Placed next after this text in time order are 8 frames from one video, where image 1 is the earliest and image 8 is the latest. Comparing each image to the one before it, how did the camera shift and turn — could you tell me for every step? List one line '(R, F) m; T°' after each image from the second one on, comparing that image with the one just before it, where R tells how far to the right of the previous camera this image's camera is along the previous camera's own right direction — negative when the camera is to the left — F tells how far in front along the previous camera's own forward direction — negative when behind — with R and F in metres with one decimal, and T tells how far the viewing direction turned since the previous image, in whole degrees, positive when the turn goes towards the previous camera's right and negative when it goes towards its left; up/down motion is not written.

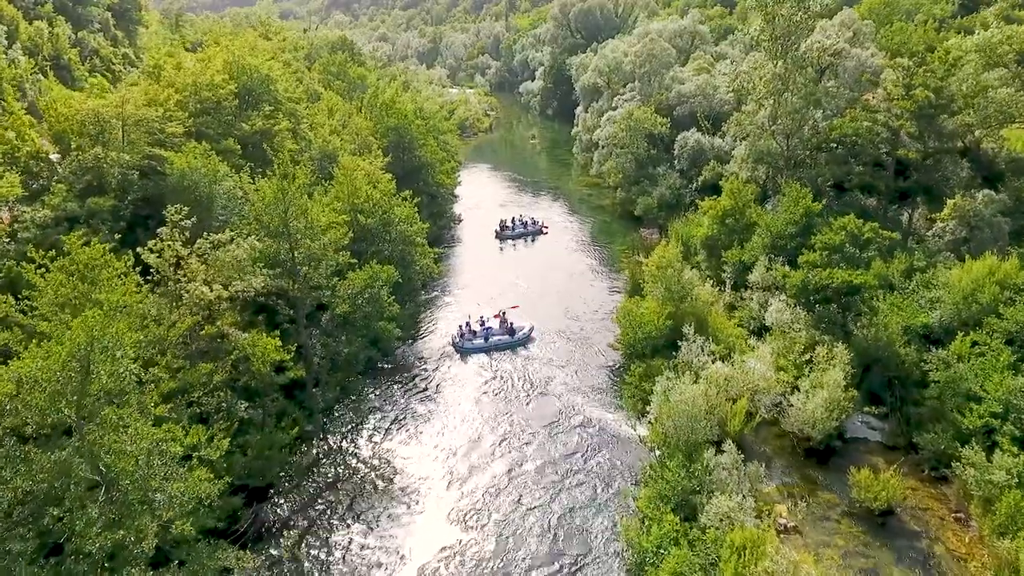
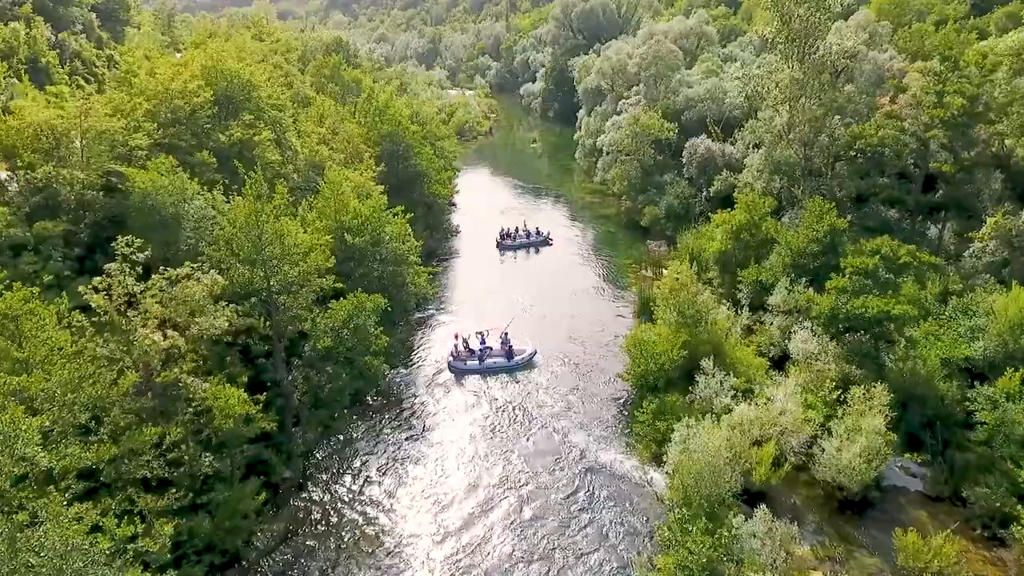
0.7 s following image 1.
(0.0, +3.4) m; 0°
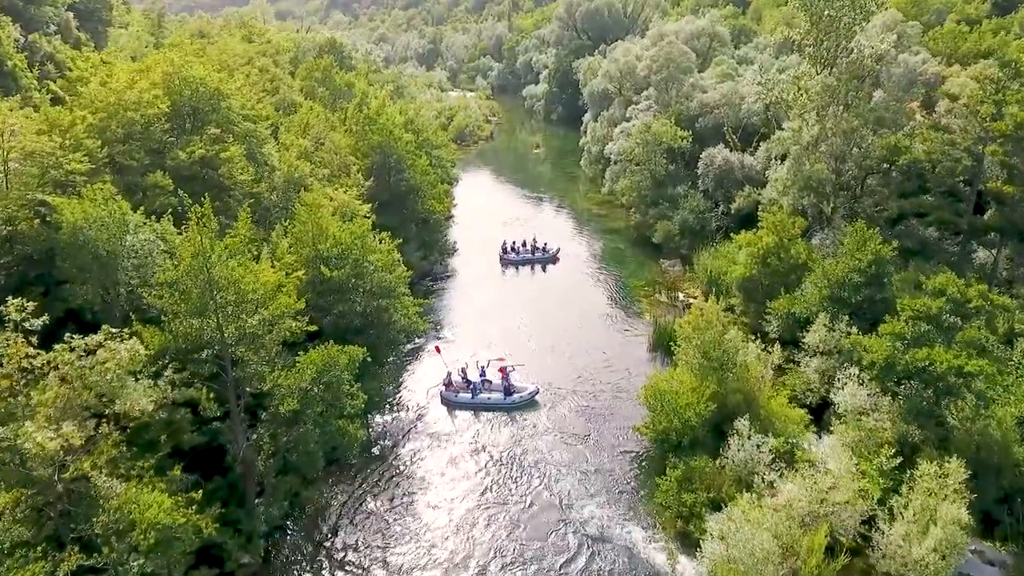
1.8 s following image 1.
(+0.1, +4.9) m; 0°
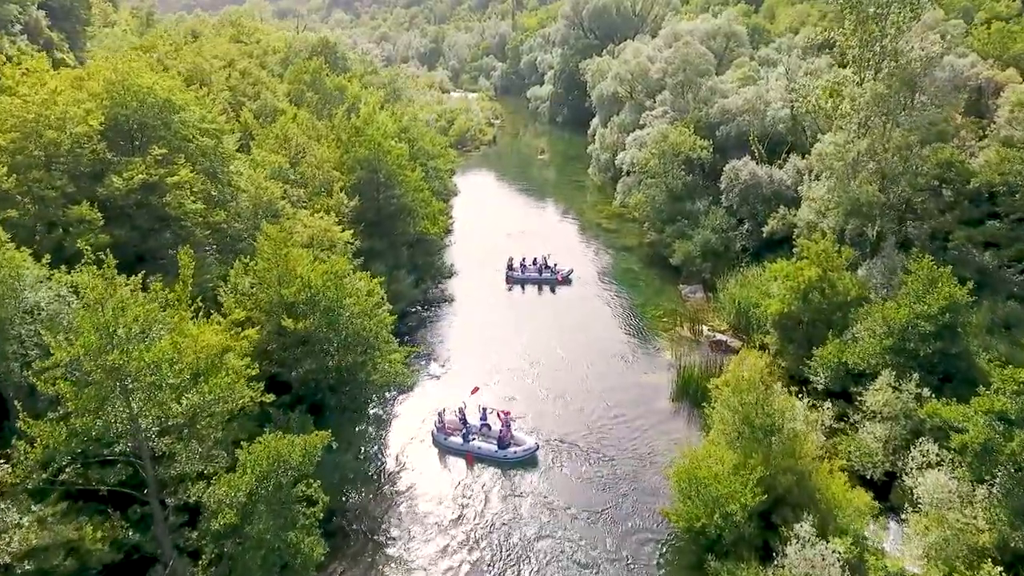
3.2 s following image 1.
(+0.1, +5.8) m; 0°
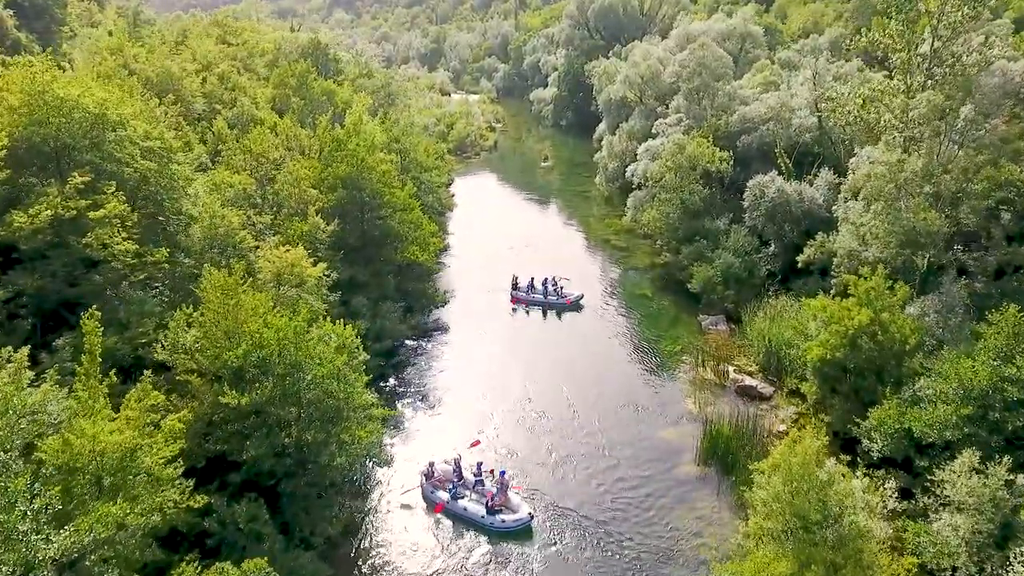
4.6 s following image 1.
(+0.2, +5.4) m; 0°
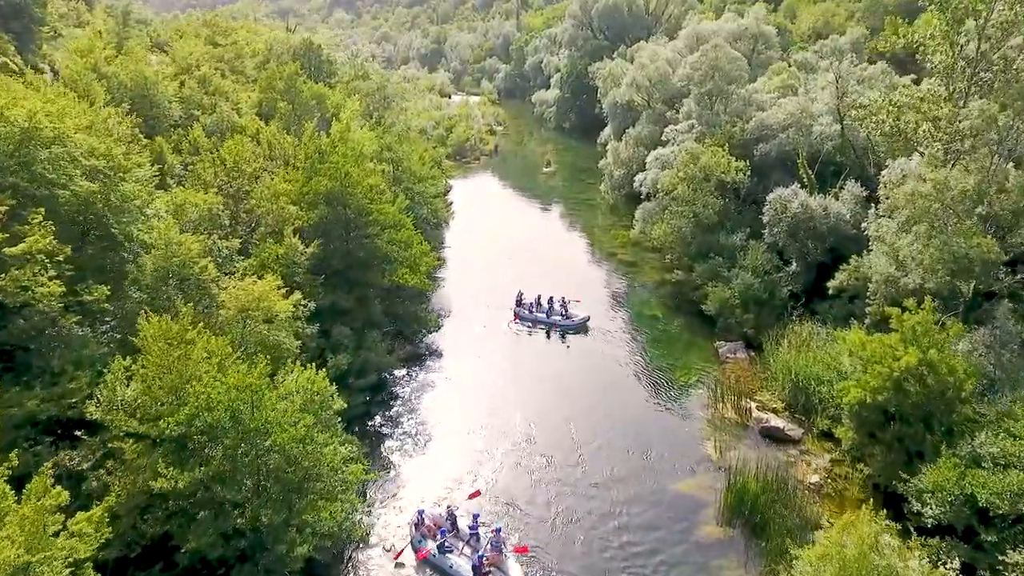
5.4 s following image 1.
(+0.2, +3.9) m; 0°
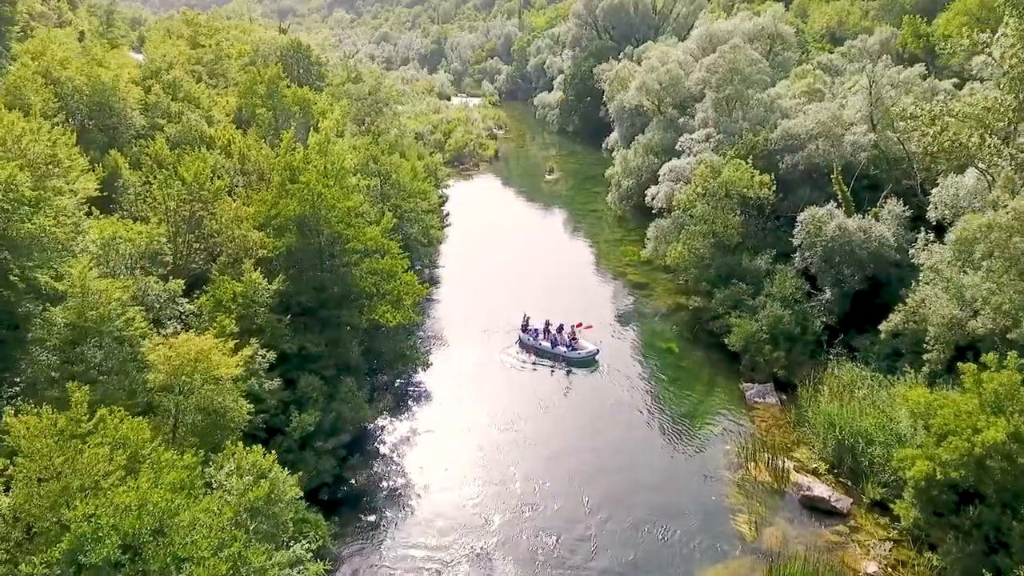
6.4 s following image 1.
(+0.2, +5.1) m; 0°
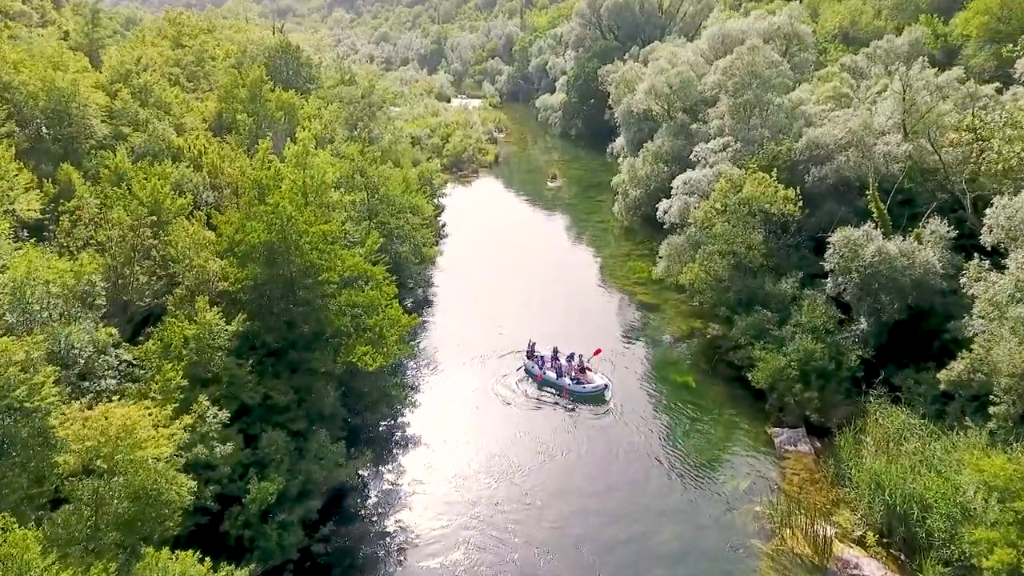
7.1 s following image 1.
(+0.2, +4.3) m; 0°
